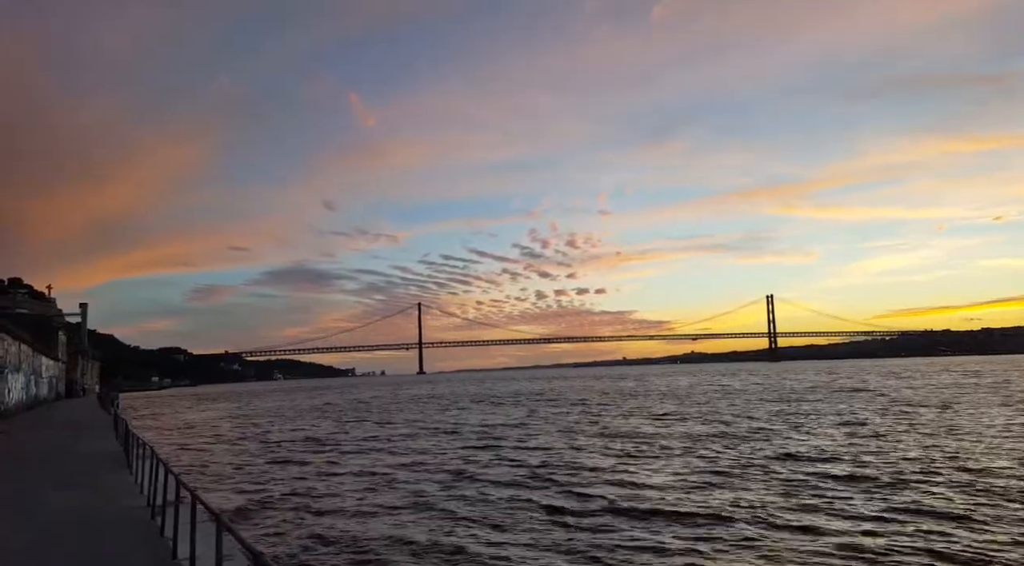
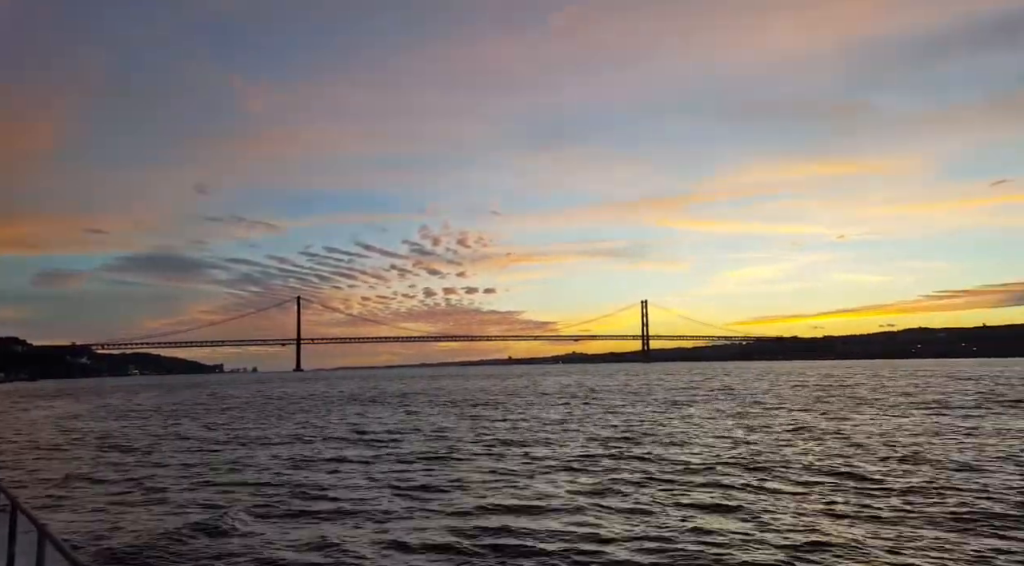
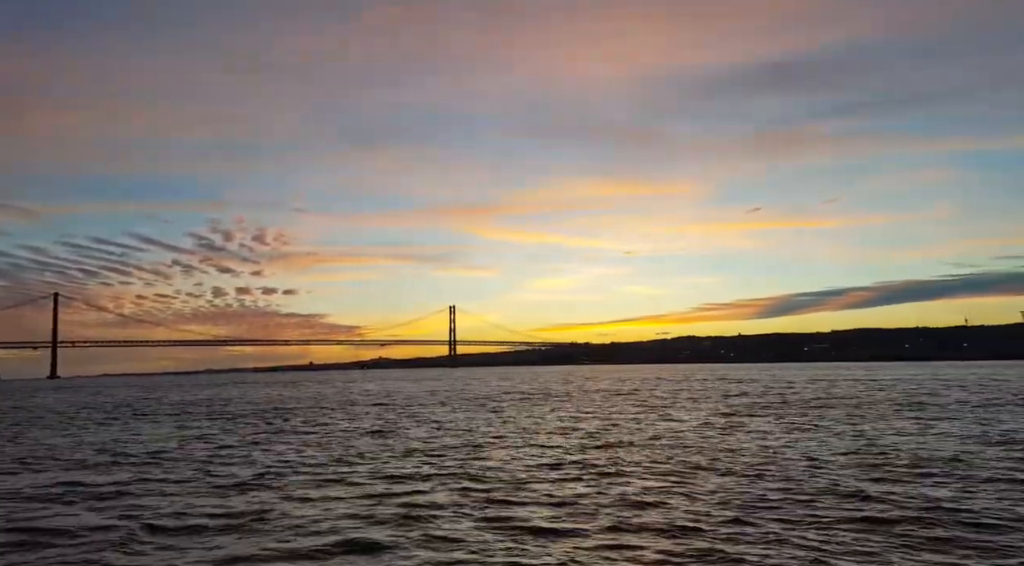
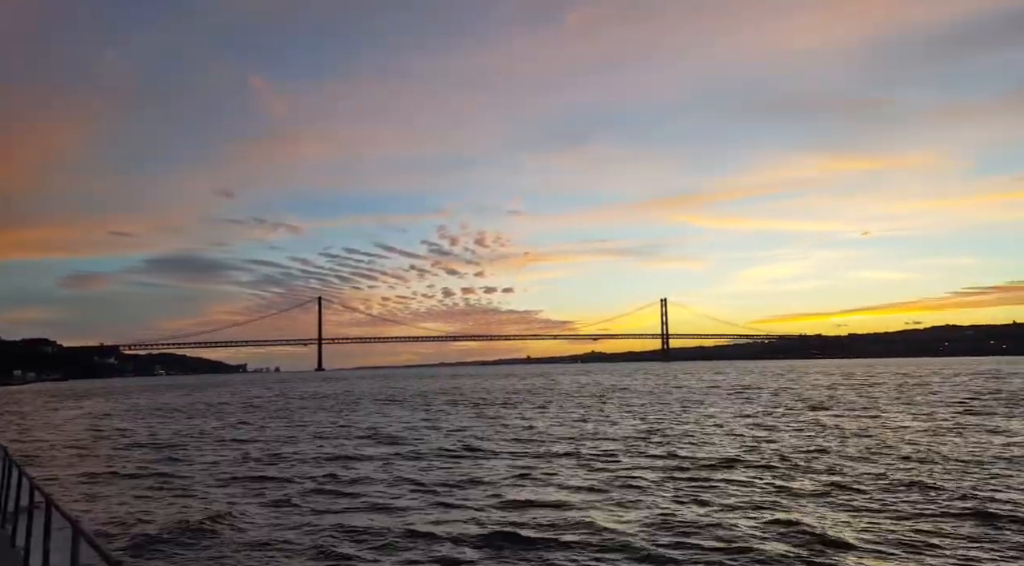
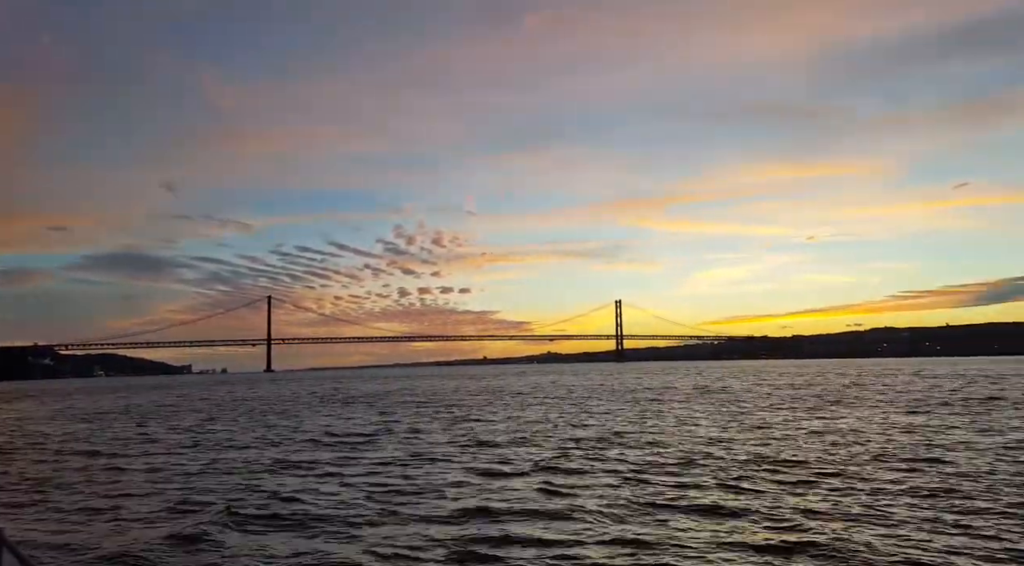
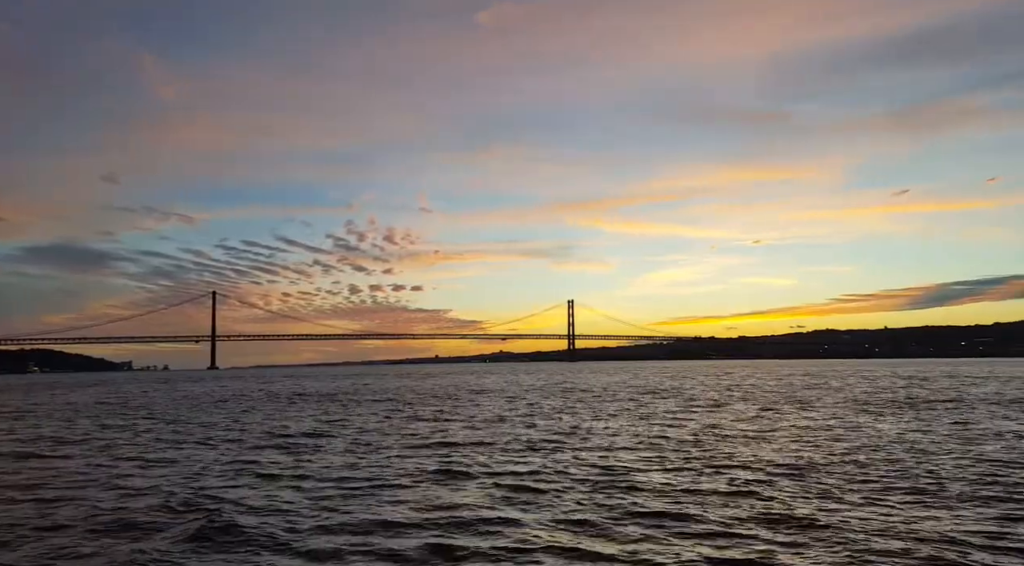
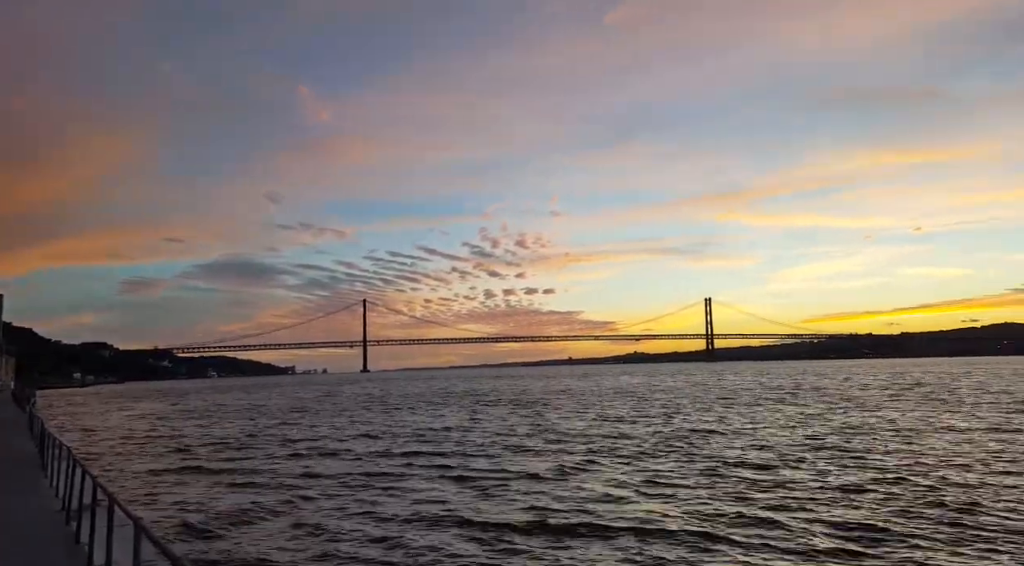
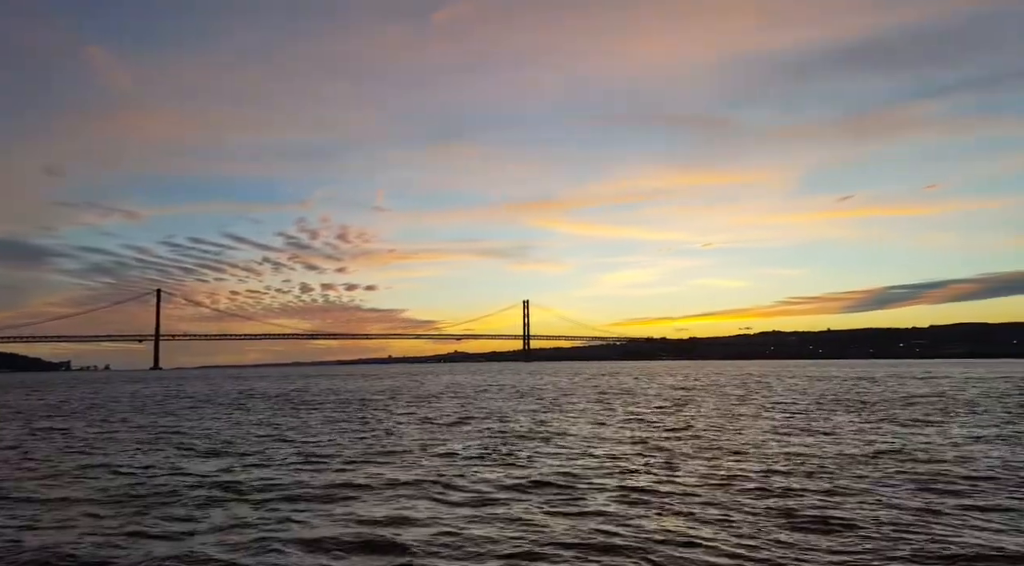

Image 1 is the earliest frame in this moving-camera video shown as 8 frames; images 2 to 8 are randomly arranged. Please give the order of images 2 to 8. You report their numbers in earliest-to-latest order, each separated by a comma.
7, 4, 2, 5, 6, 8, 3
